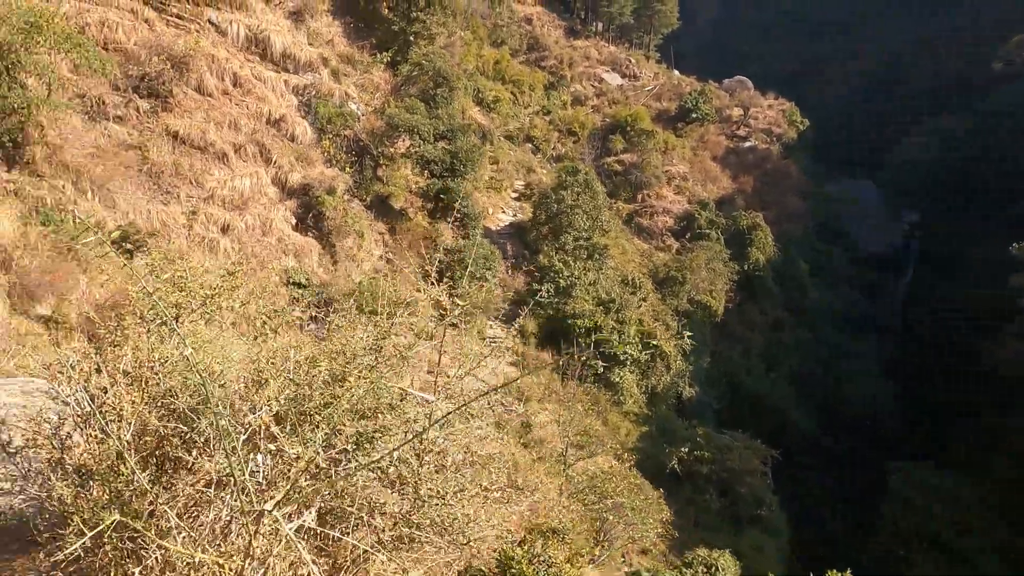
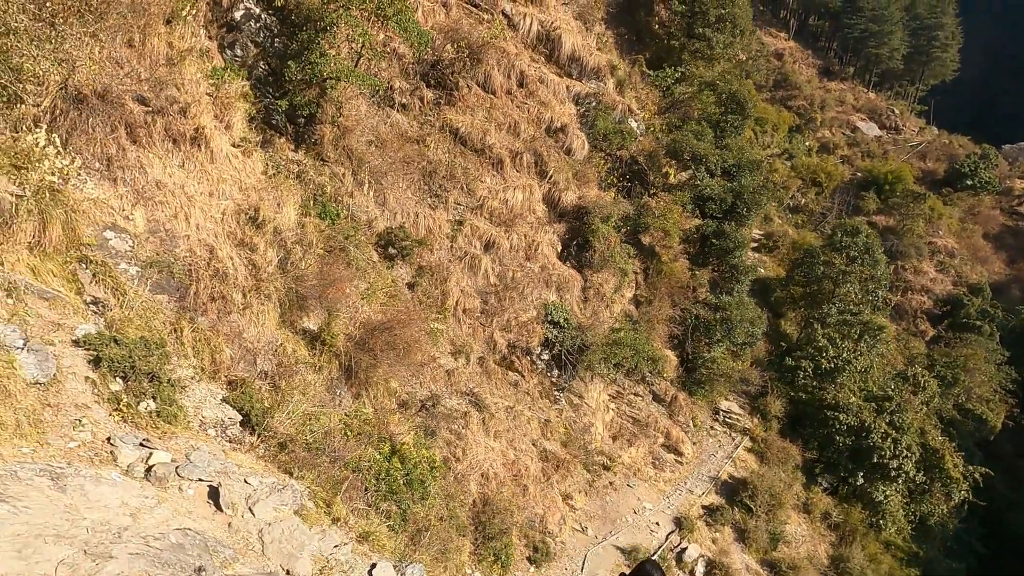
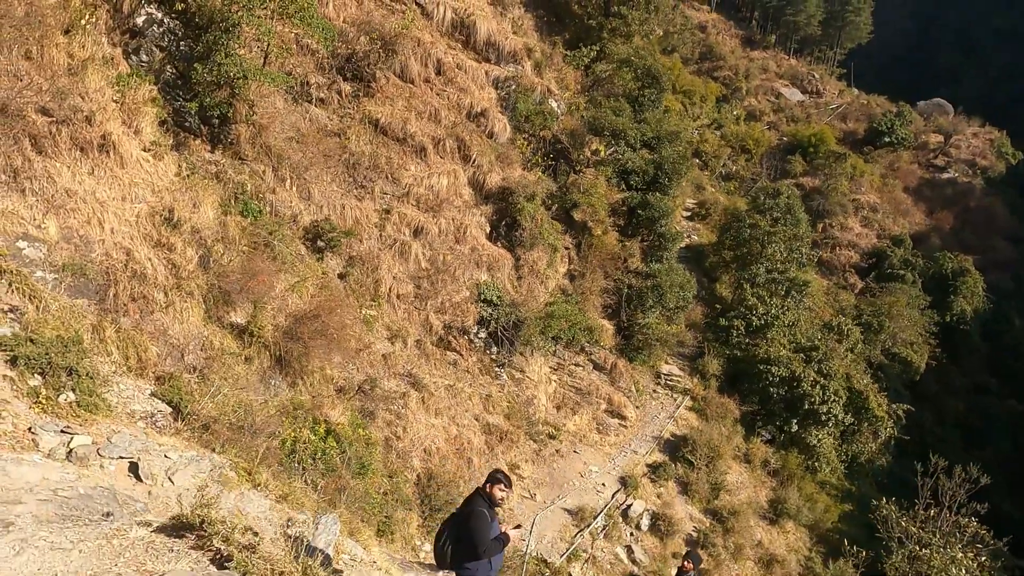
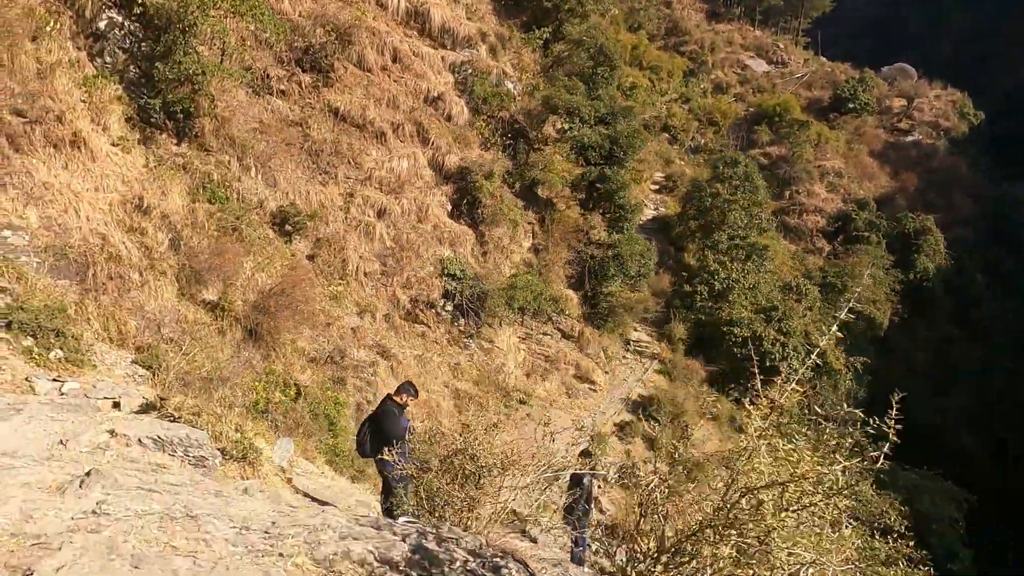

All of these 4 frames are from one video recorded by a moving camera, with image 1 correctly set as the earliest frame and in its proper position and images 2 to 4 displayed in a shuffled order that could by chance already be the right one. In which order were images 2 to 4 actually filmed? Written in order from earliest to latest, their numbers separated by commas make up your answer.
4, 3, 2
